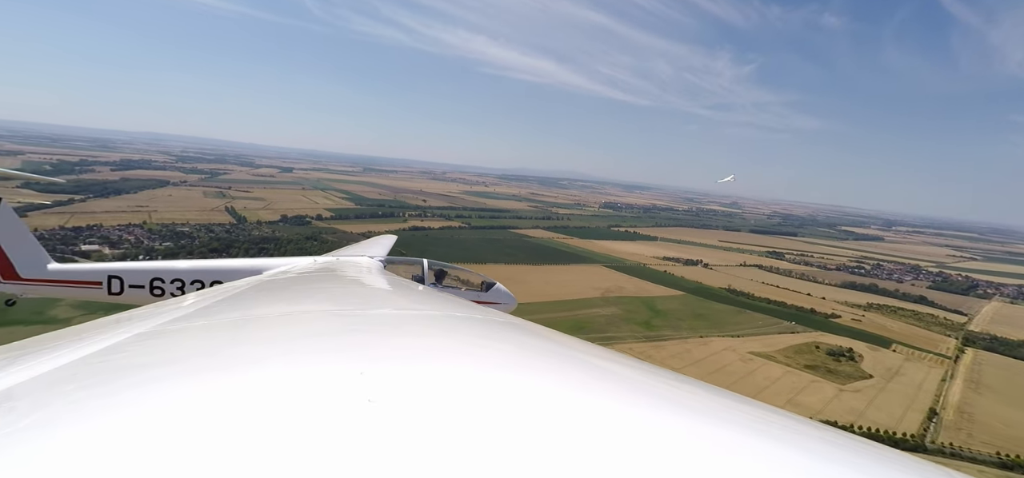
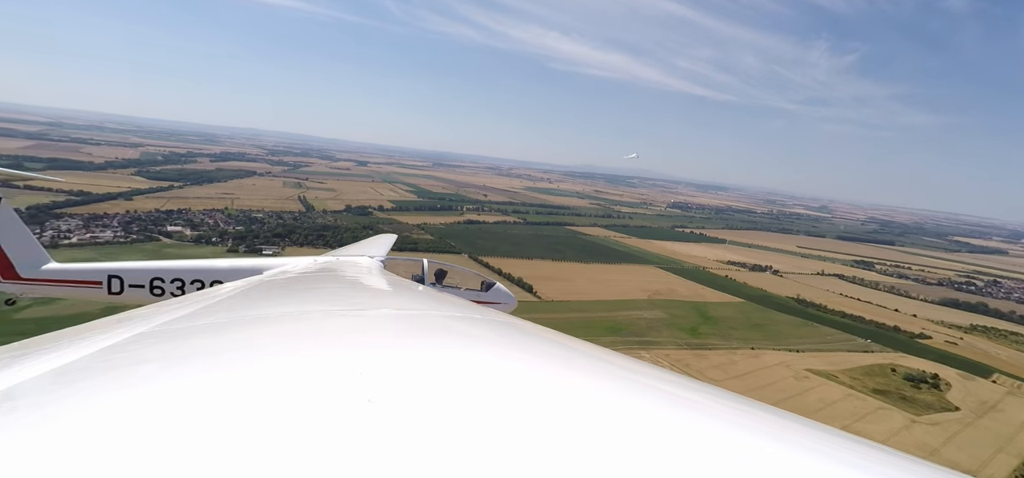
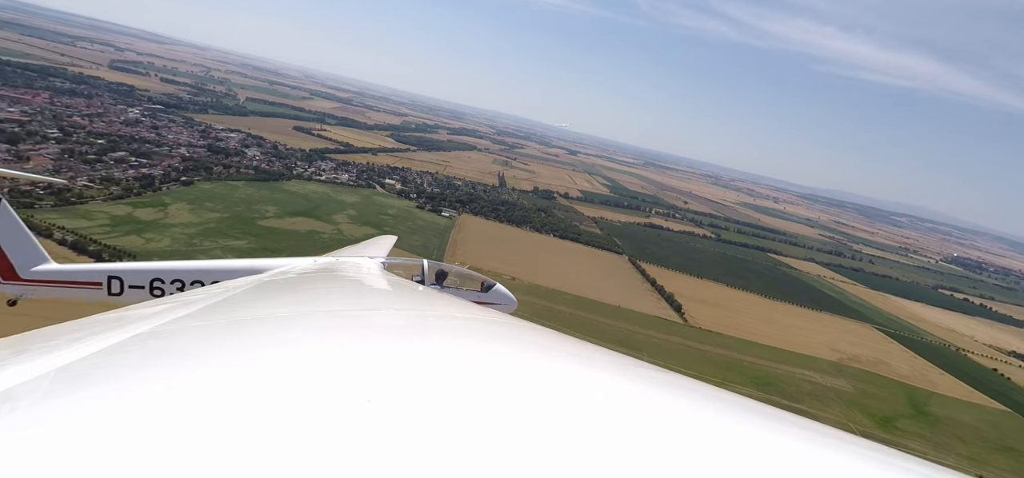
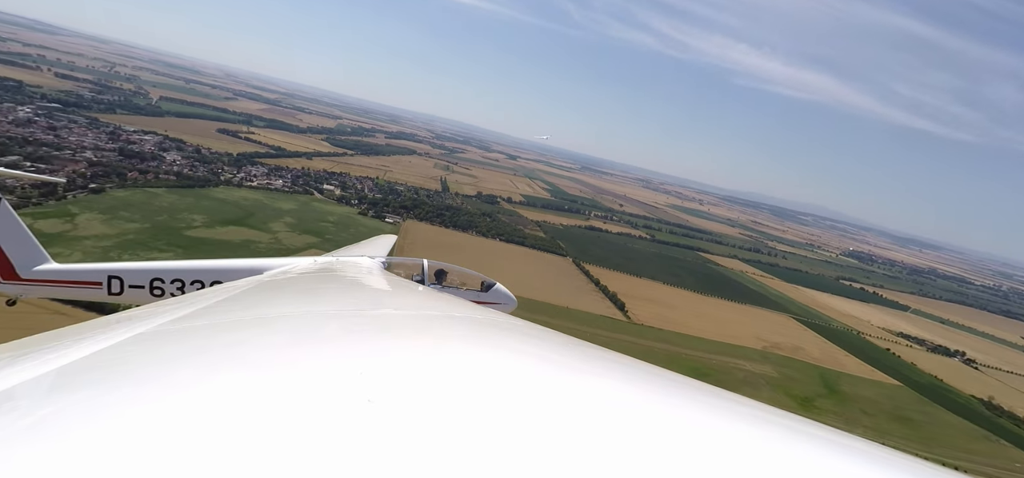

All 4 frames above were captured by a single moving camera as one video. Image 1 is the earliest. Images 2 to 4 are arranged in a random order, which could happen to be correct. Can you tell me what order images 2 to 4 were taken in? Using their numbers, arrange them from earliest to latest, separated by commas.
2, 4, 3
